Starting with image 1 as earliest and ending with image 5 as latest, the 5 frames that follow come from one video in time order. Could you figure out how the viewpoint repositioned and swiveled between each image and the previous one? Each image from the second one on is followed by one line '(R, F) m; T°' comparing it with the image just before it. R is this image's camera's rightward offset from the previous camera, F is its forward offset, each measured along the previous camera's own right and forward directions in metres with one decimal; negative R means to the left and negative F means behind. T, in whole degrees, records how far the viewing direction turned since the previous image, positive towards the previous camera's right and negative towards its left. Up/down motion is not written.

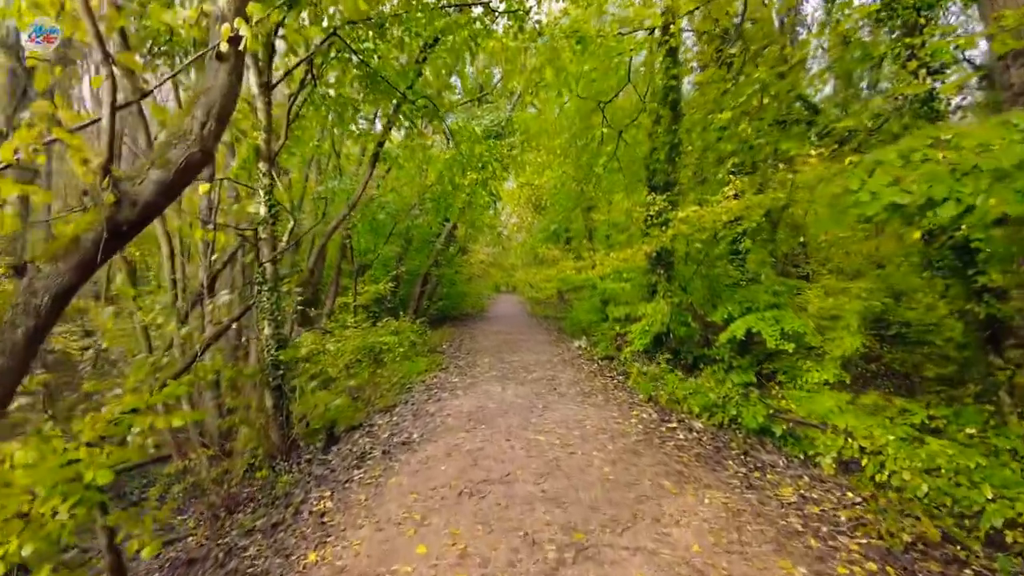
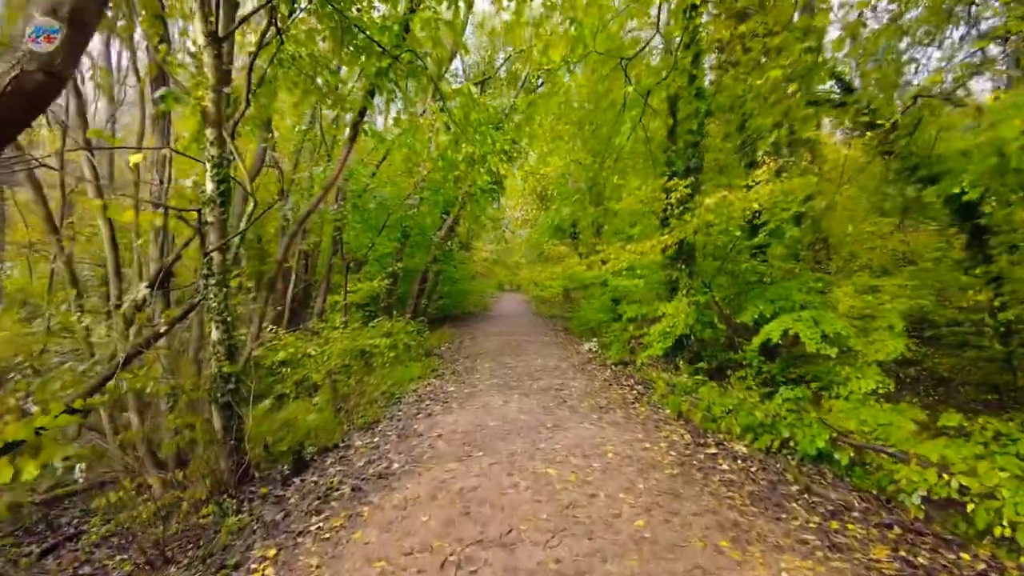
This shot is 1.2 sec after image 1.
(0.0, +1.0) m; 0°
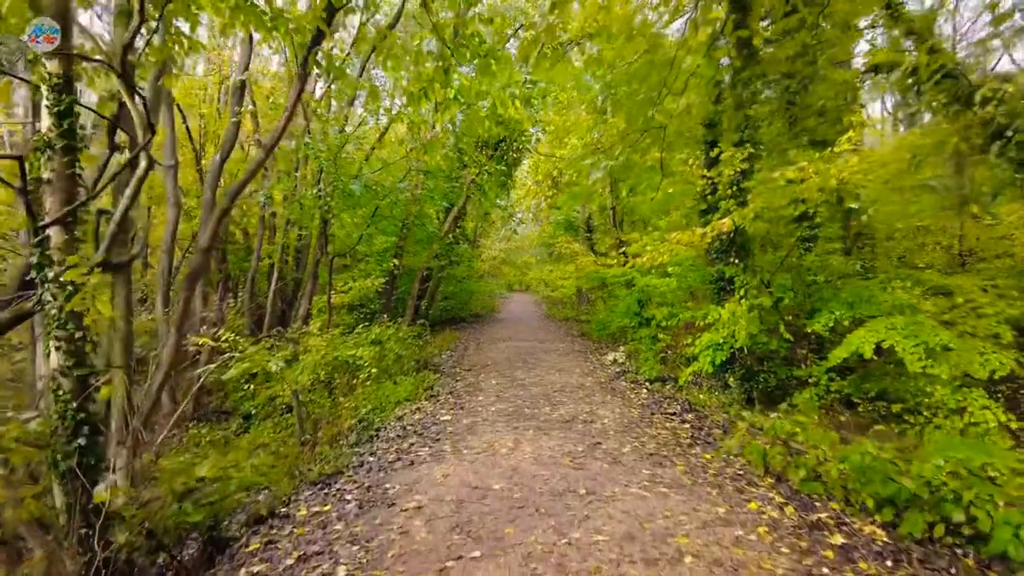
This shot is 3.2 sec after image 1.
(0.0, +1.7) m; -1°
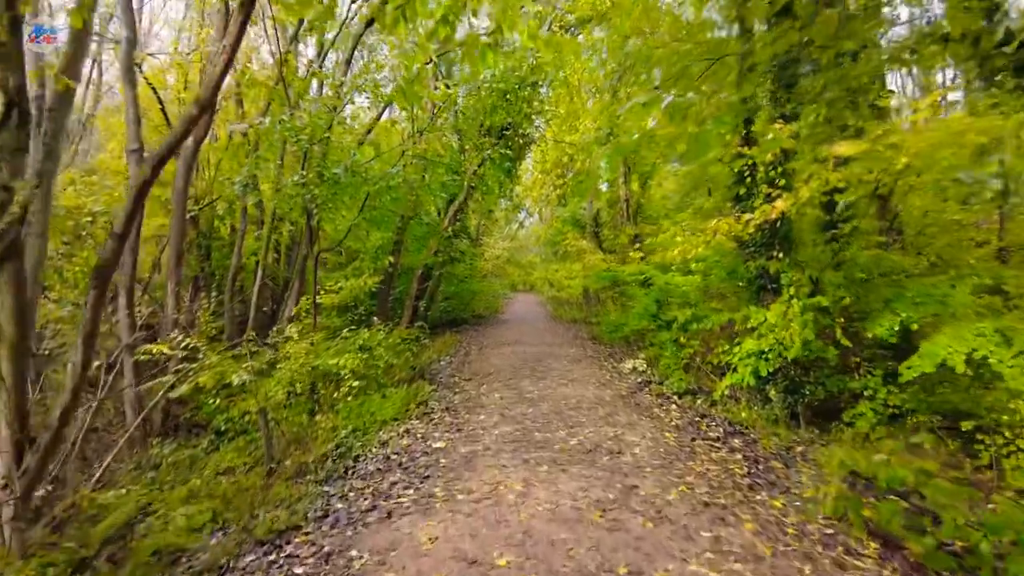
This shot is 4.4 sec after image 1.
(0.0, +1.1) m; 0°
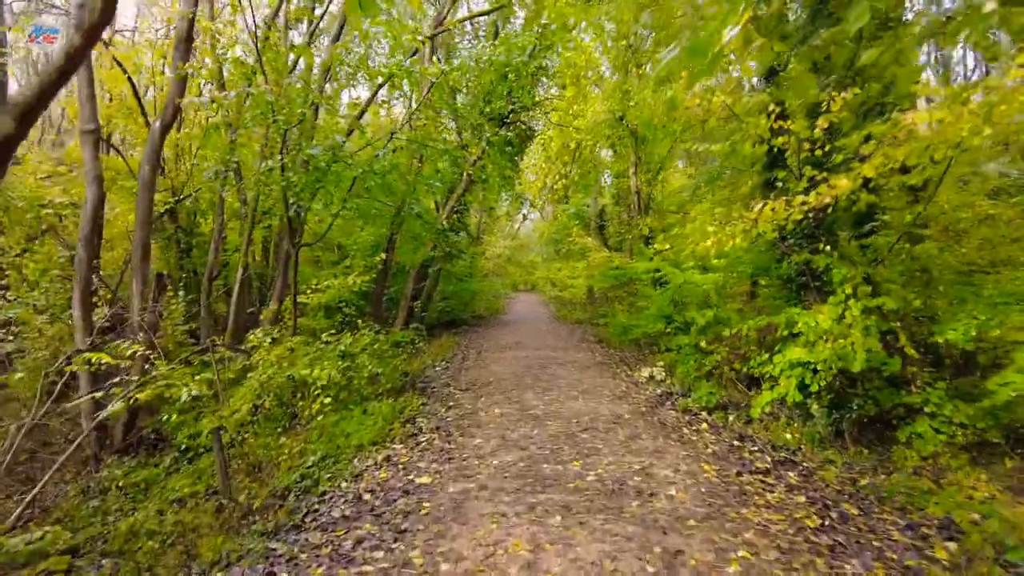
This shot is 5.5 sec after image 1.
(0.0, +0.9) m; 0°
